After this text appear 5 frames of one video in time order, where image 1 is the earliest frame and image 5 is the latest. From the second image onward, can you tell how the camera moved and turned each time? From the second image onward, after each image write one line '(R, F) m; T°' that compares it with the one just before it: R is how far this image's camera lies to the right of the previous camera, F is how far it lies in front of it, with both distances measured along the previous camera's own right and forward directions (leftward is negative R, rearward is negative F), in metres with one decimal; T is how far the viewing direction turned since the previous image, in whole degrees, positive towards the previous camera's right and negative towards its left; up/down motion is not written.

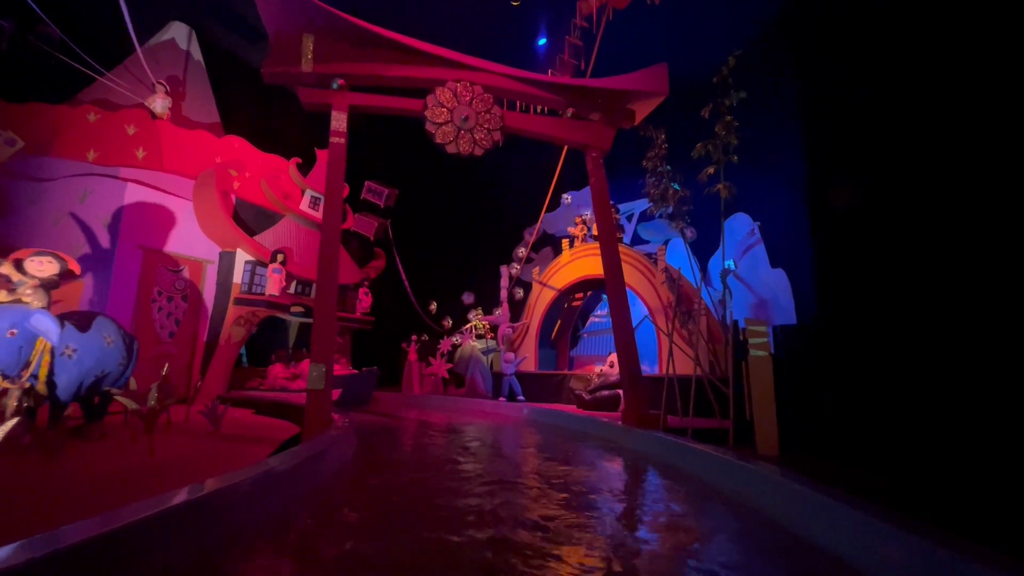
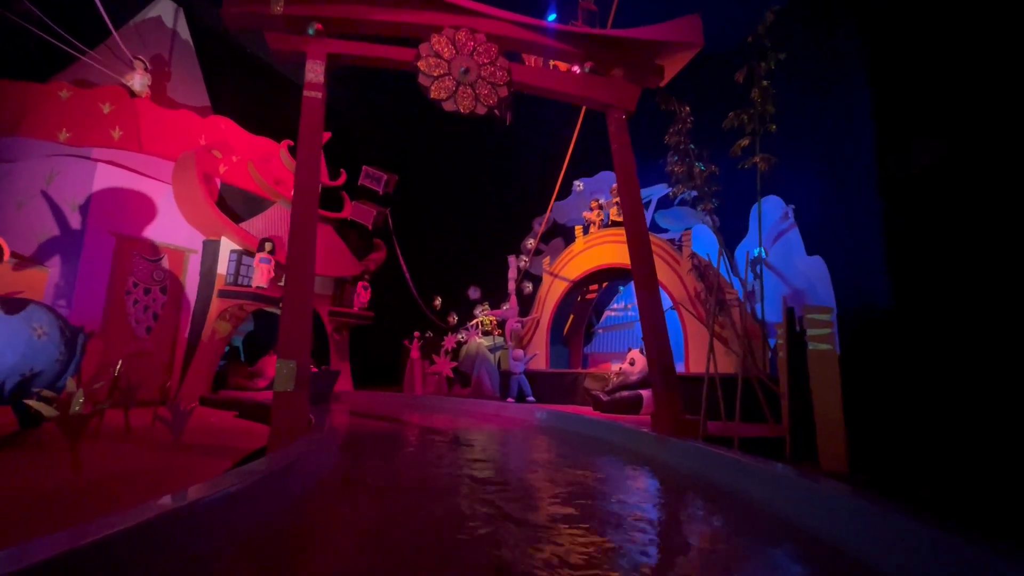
(0.0, +0.9) m; -1°
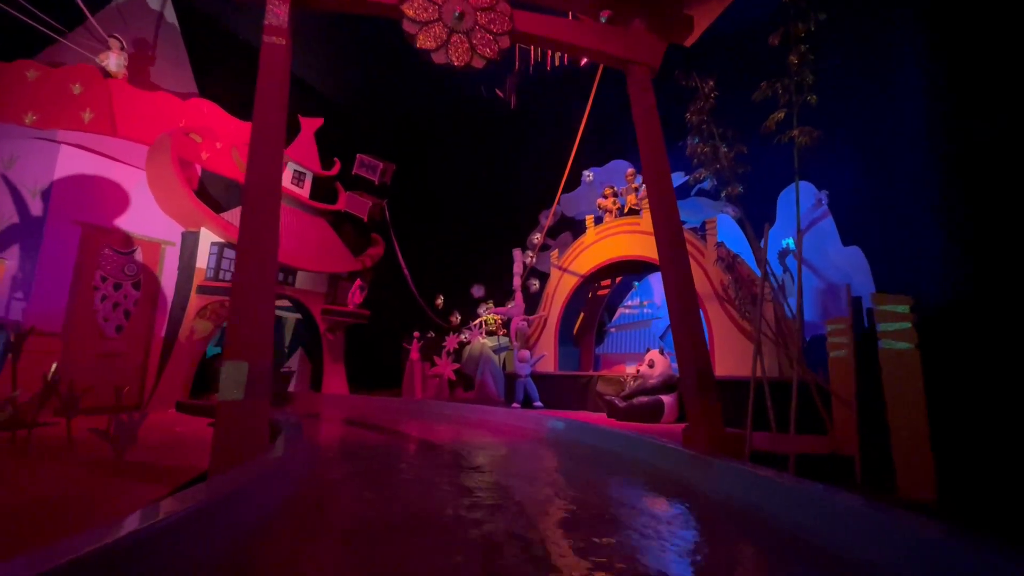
(0.0, +0.9) m; -1°
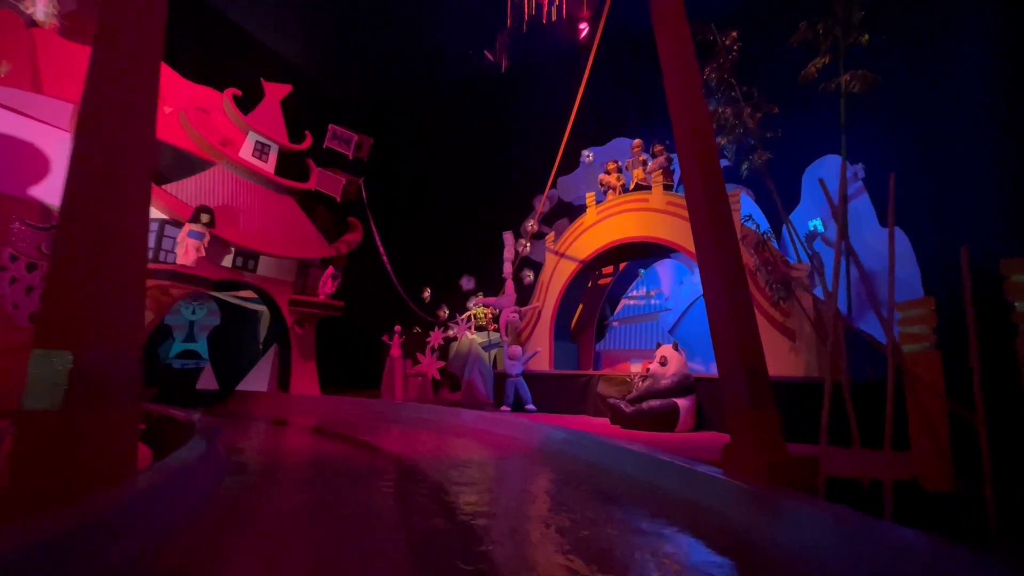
(+0.1, +1.2) m; 0°
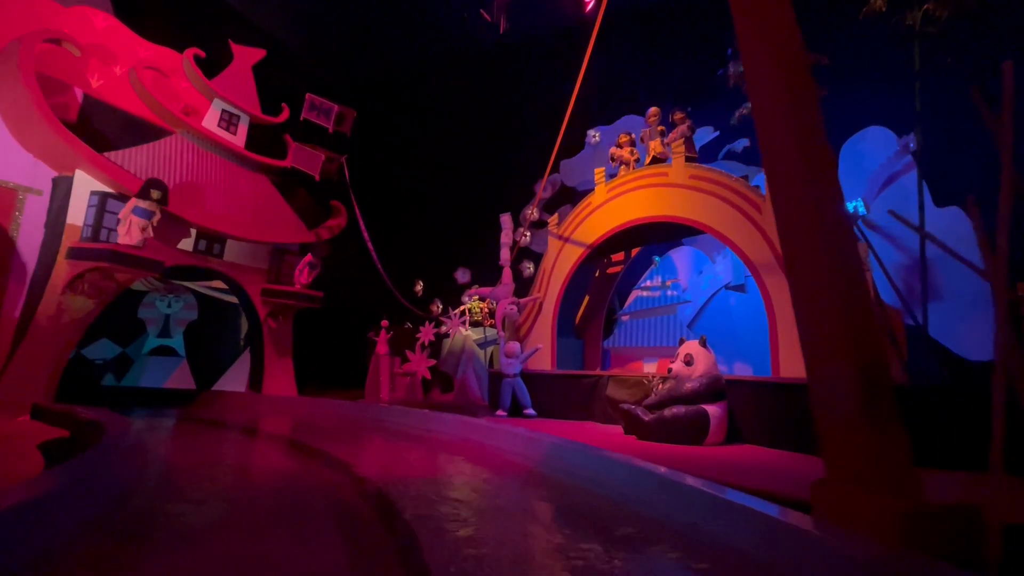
(0.0, +1.1) m; 0°
